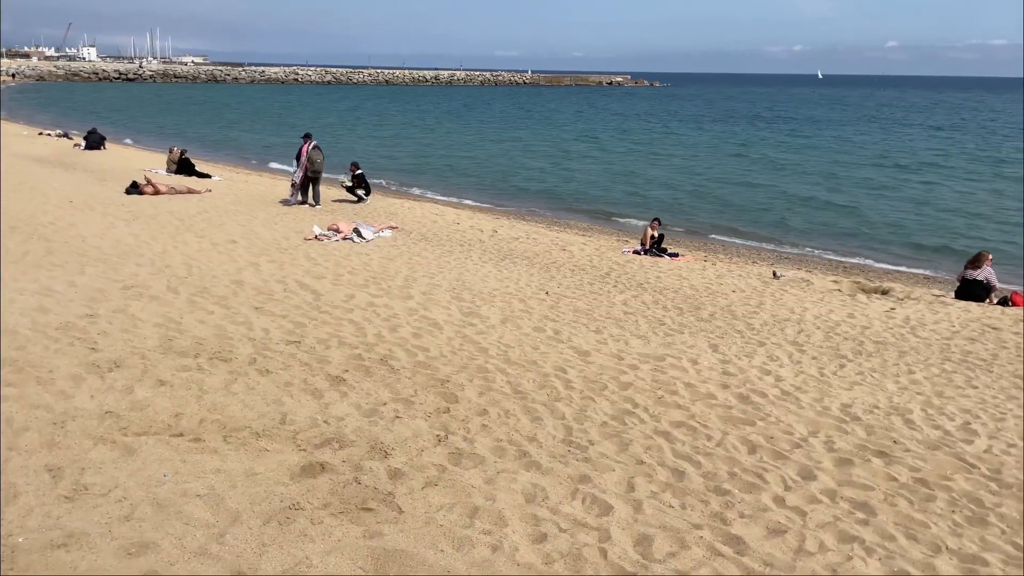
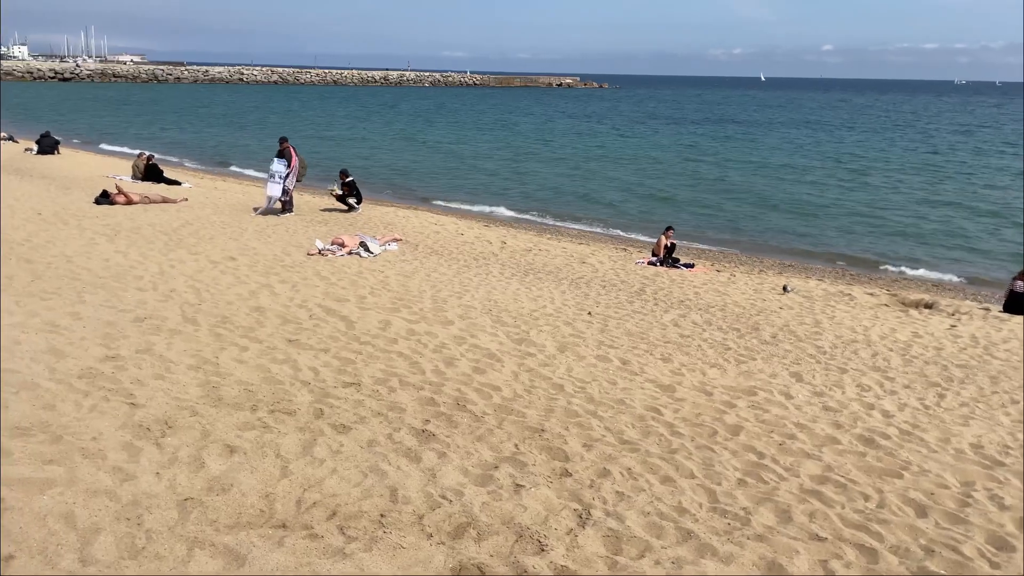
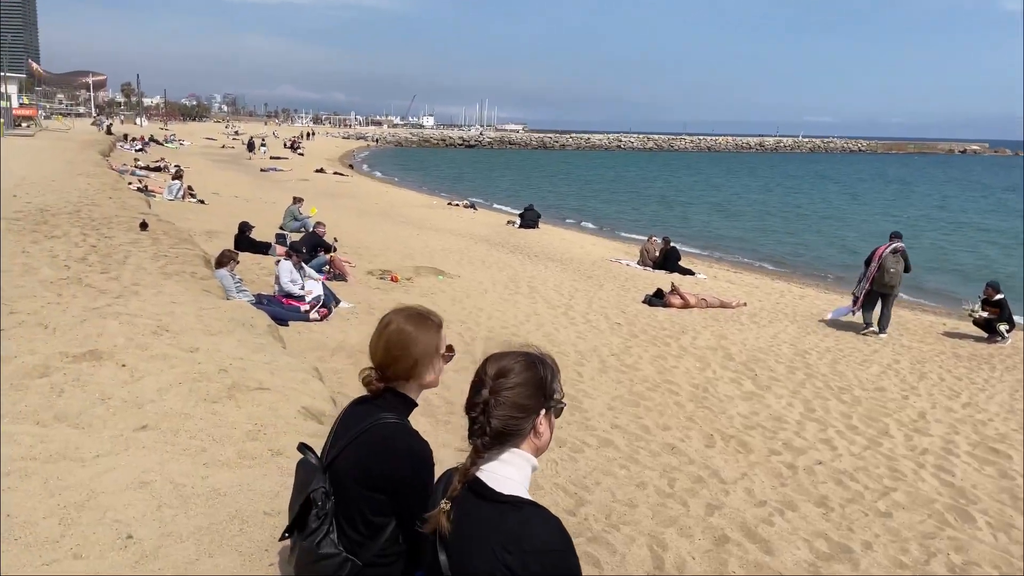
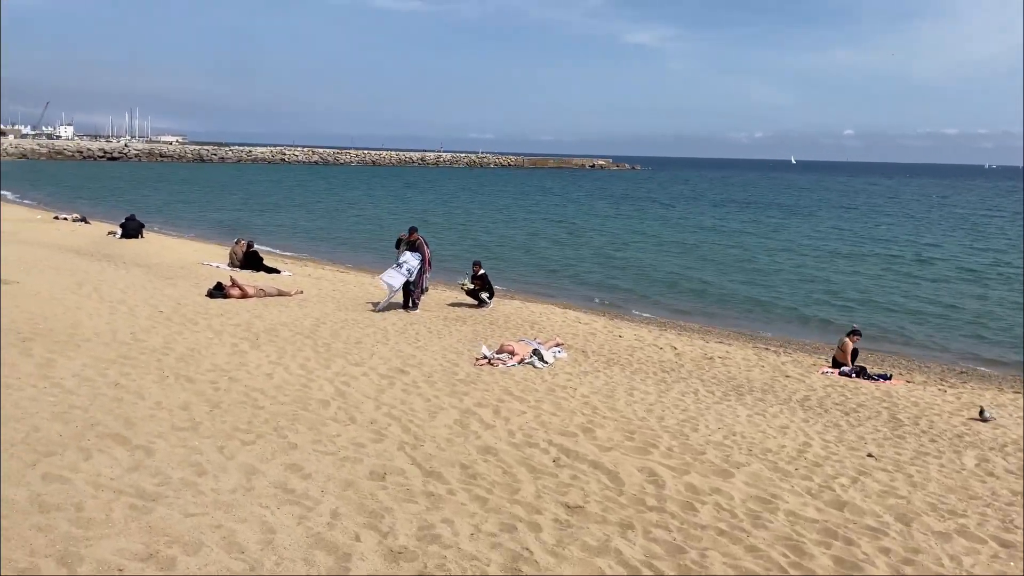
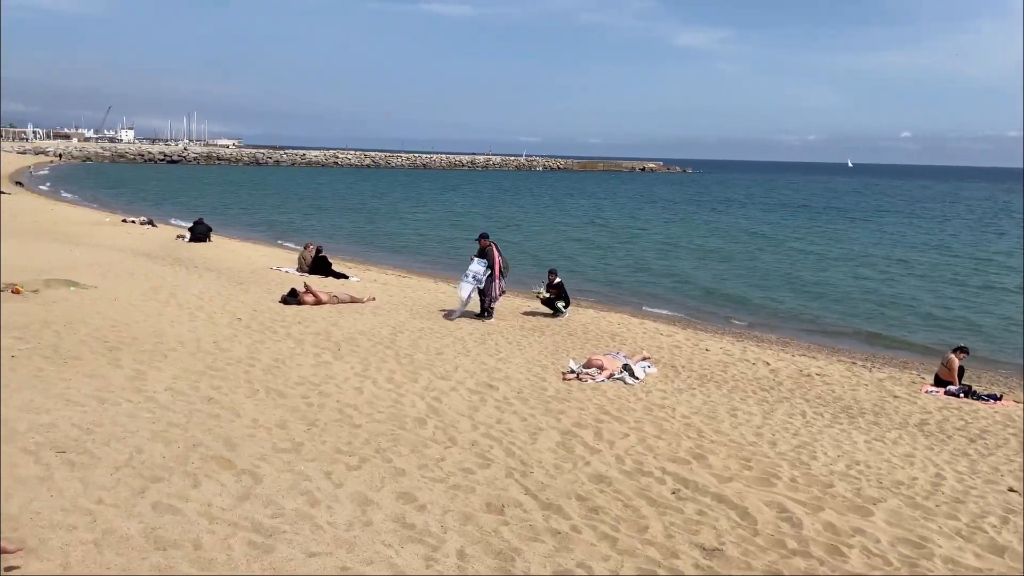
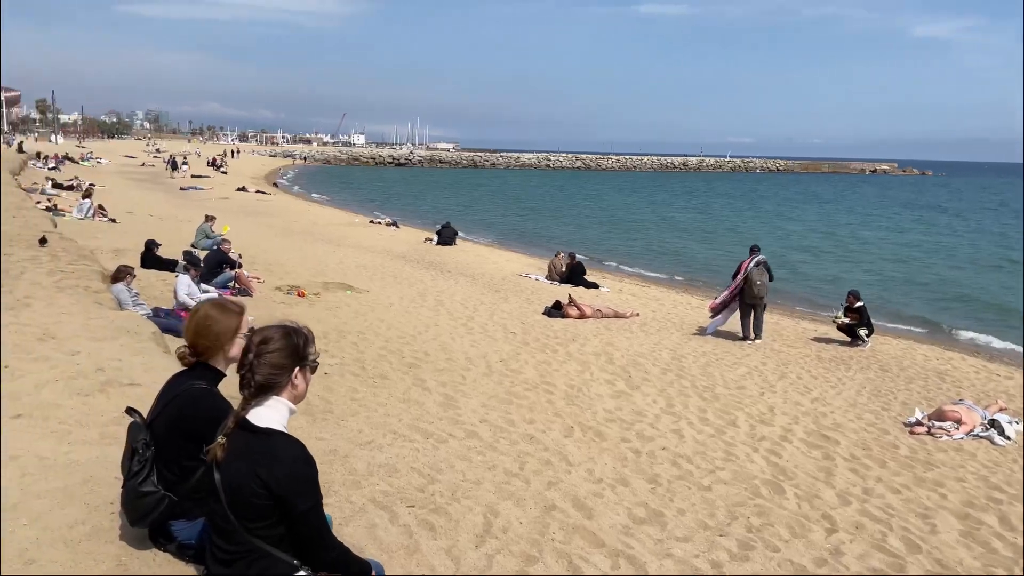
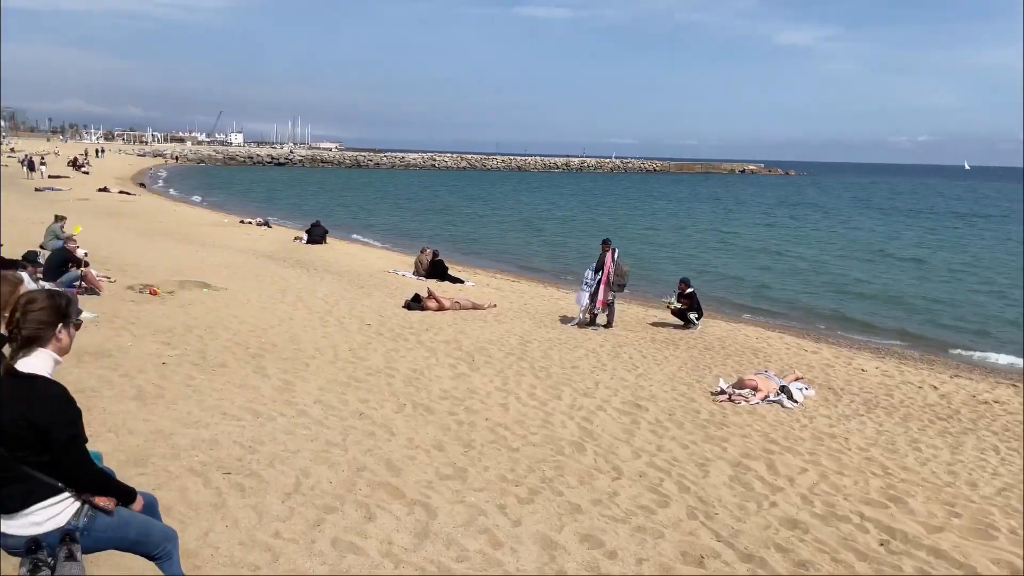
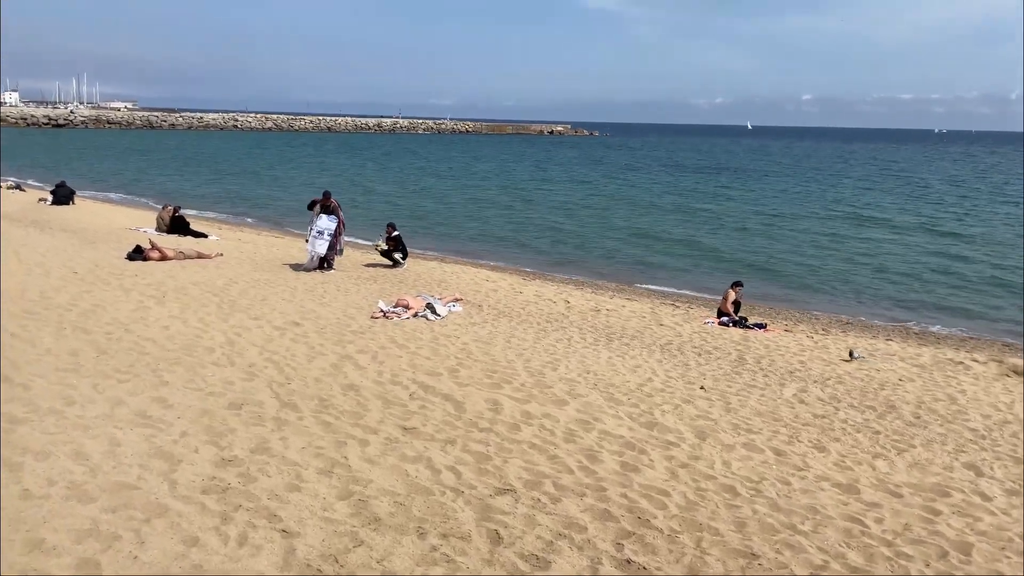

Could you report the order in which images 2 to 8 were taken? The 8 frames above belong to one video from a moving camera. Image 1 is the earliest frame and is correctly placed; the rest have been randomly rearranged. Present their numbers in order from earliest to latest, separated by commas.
2, 8, 4, 5, 7, 6, 3
